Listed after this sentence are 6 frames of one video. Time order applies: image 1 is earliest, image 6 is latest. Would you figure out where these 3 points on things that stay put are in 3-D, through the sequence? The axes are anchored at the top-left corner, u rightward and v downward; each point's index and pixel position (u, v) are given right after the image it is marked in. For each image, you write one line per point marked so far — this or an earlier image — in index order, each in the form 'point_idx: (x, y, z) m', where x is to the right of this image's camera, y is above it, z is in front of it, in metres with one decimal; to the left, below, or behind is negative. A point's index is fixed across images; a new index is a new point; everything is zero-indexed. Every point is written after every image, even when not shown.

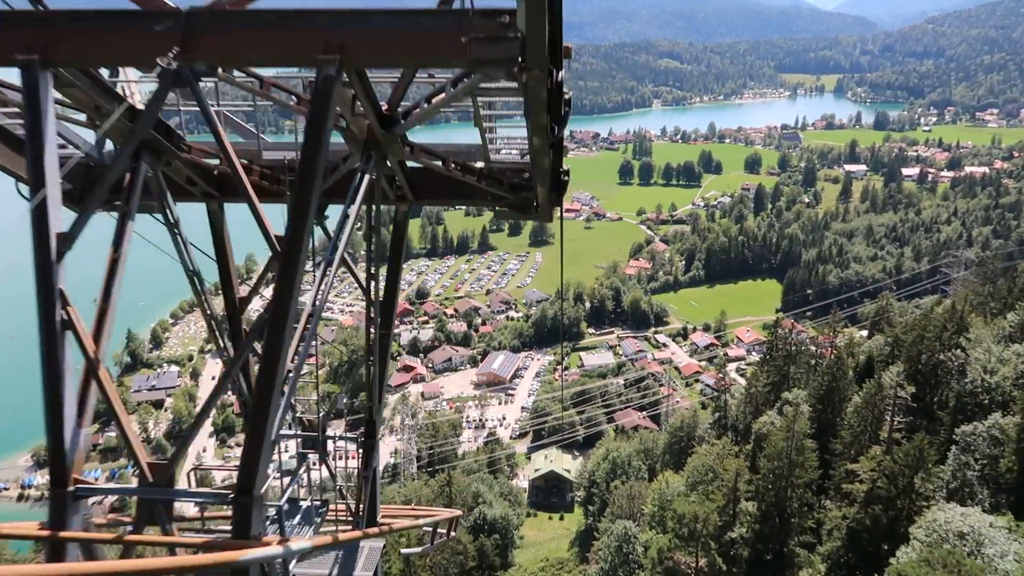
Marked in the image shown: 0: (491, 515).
0: (-0.5, -5.9, +20.3) m
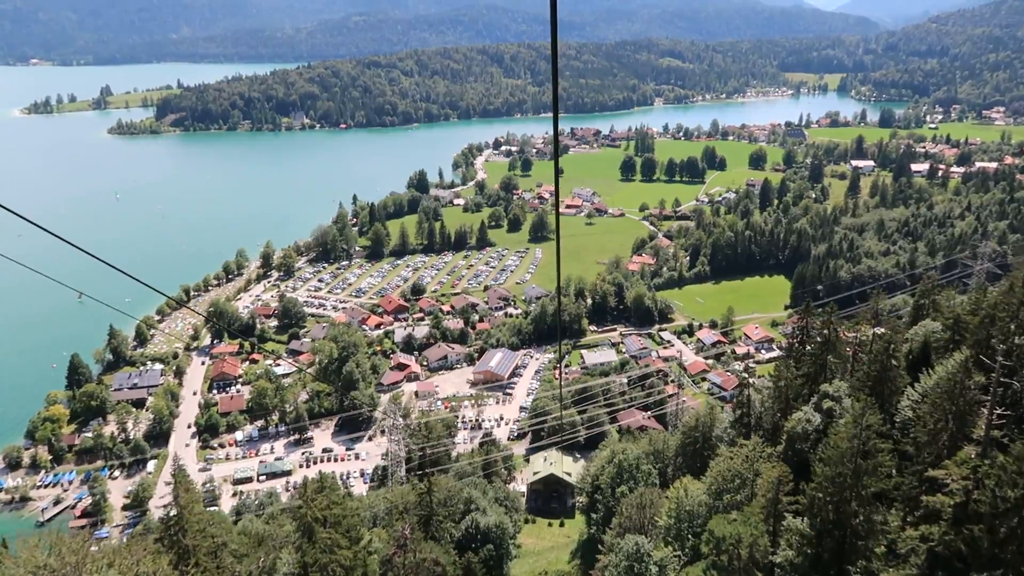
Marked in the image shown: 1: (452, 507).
0: (-0.6, -5.6, +18.5) m
1: (-1.5, -5.5, +19.5) m
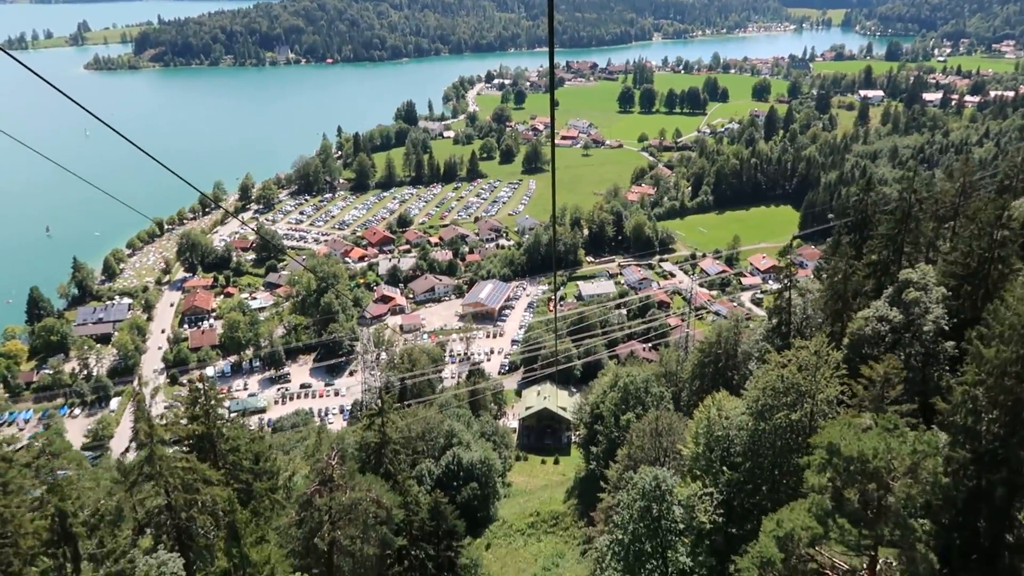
0: (-0.9, -3.6, +16.1) m
1: (-1.8, -3.4, +17.1) m
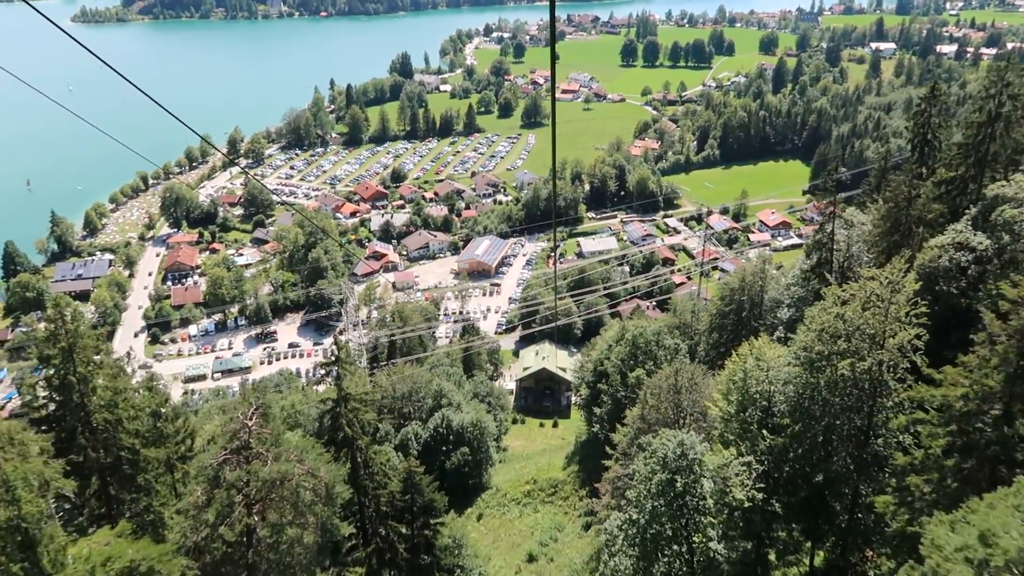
0: (-1.0, -2.5, +14.7) m
1: (-1.9, -2.3, +15.7) m
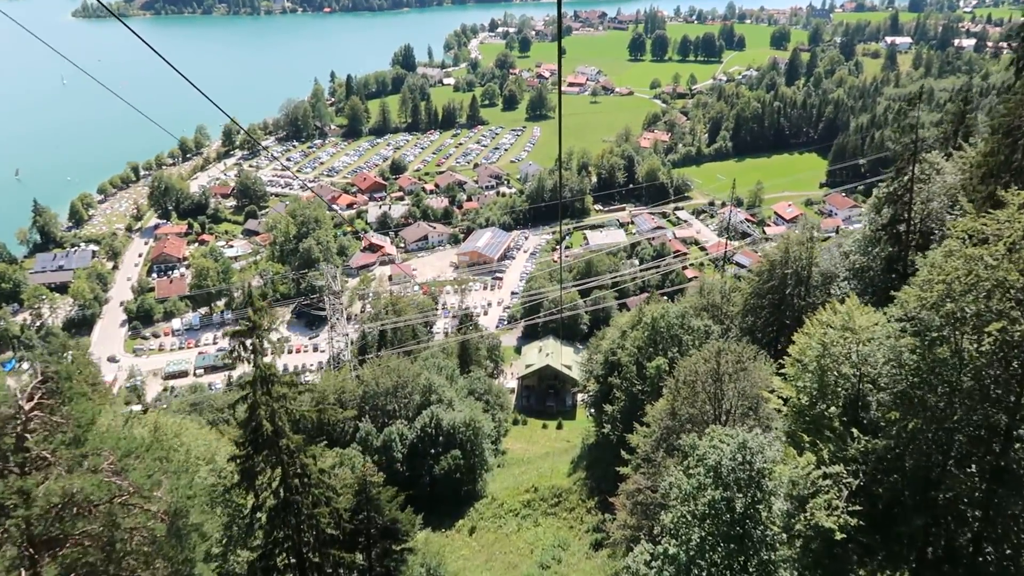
0: (-1.0, -2.2, +12.8) m
1: (-1.9, -2.0, +13.9) m
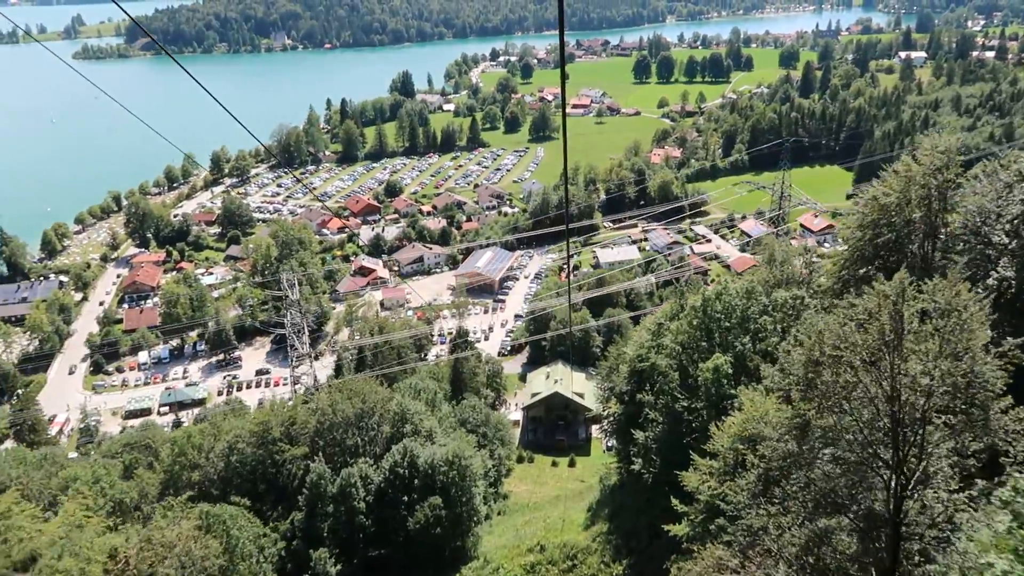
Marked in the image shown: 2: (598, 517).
0: (-1.1, -2.1, +9.7) m
1: (-2.0, -2.0, +10.8) m
2: (+1.0, -2.6, +8.8) m
